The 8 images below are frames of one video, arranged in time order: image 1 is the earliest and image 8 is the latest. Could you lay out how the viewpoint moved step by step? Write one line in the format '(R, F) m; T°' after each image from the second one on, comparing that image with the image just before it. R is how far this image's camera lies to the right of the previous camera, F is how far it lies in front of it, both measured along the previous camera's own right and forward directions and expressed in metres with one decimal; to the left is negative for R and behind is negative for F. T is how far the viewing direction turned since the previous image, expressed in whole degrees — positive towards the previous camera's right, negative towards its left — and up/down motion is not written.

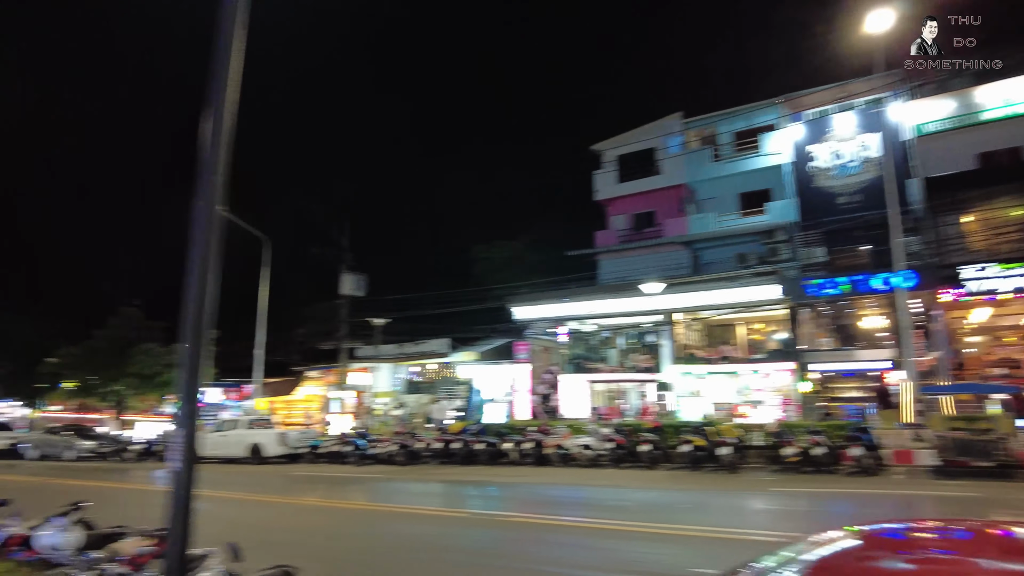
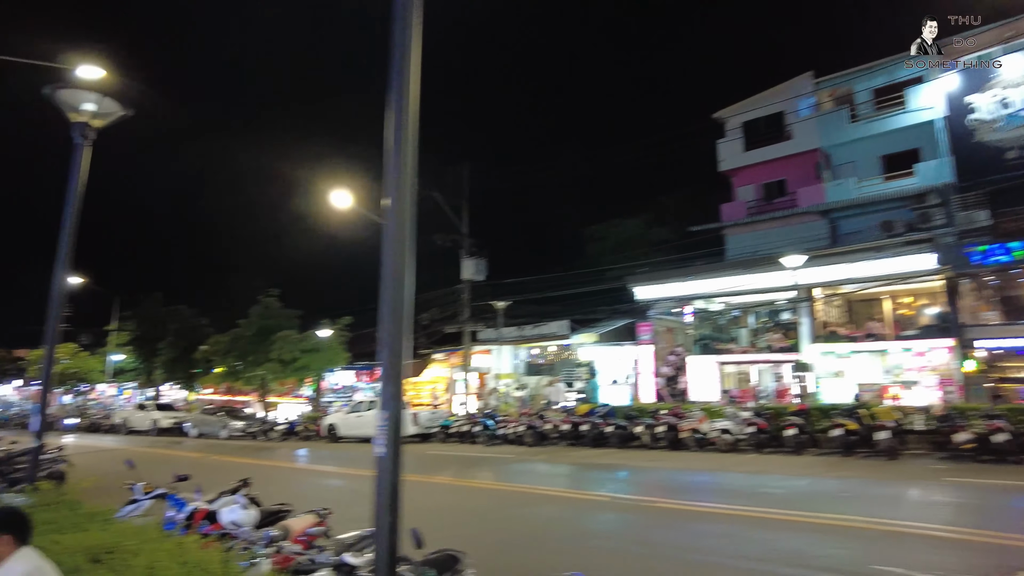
(-0.4, +0.3) m; -10°
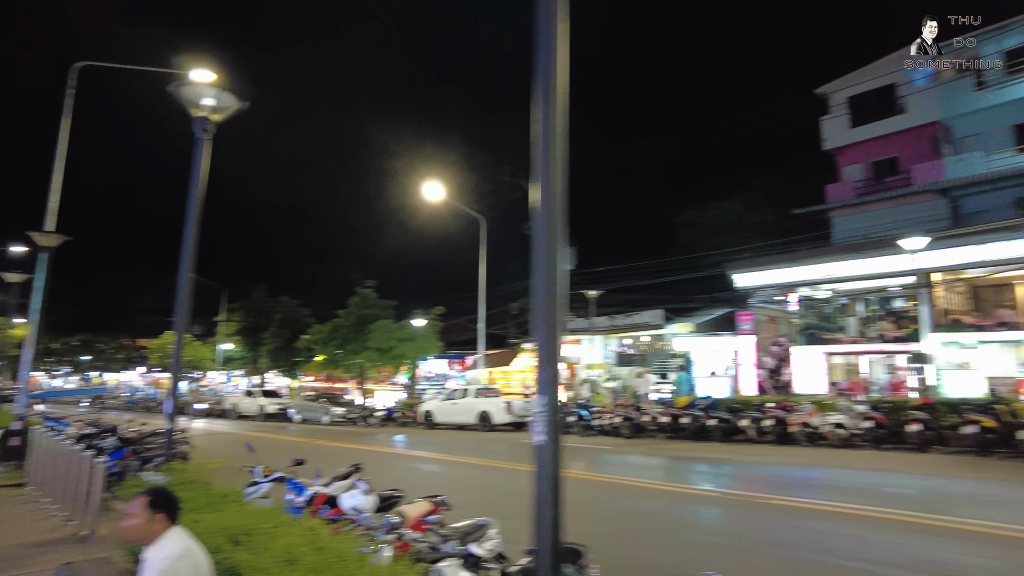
(-0.3, +0.2) m; -7°
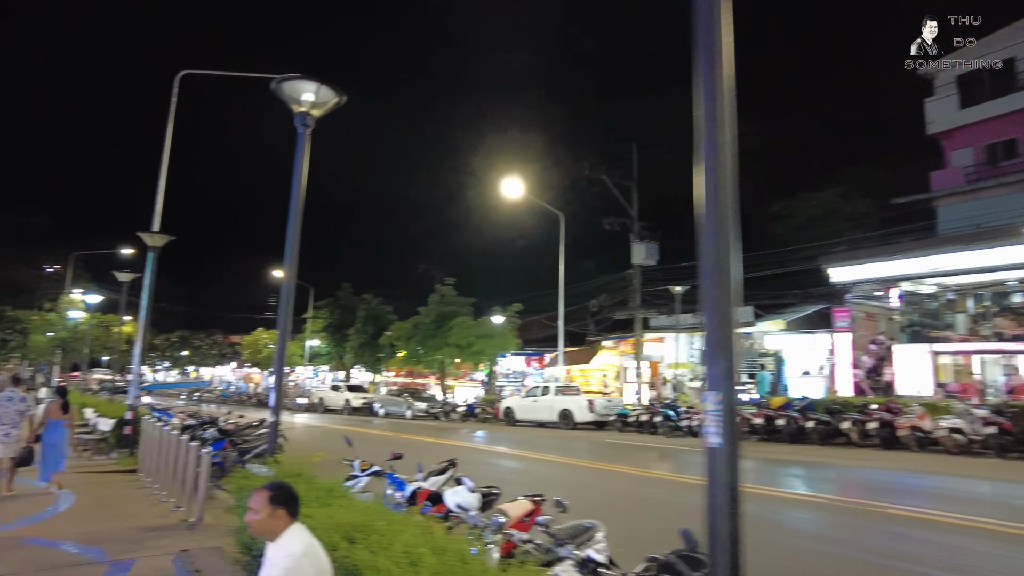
(-0.2, +0.2) m; -6°
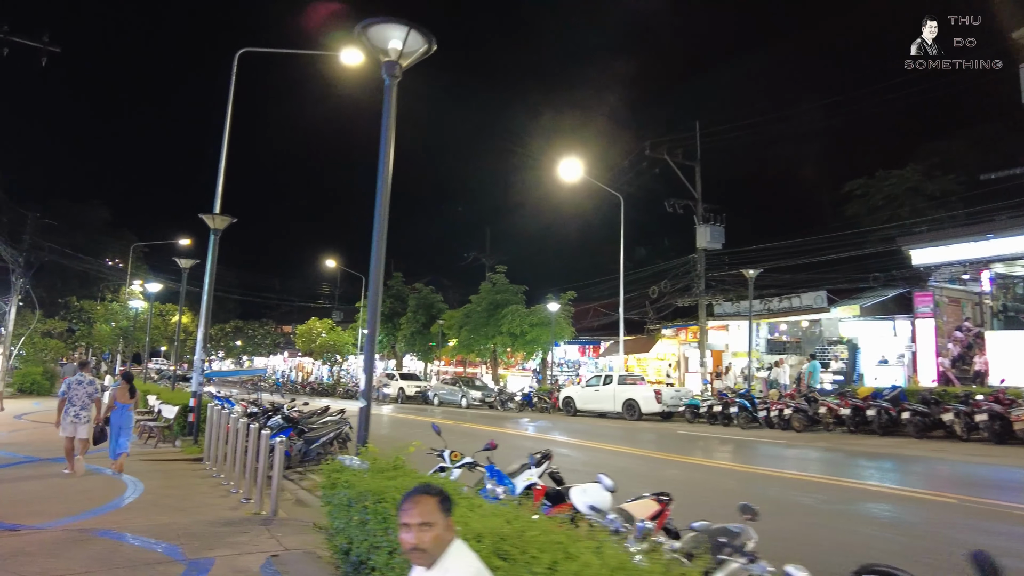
(-0.6, +0.7) m; -4°
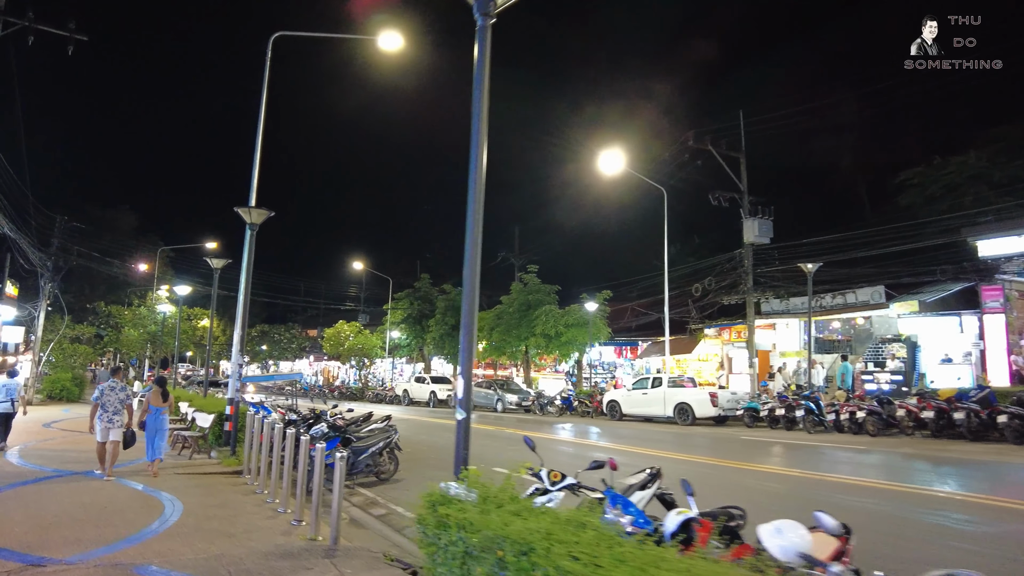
(-0.7, +1.0) m; -2°
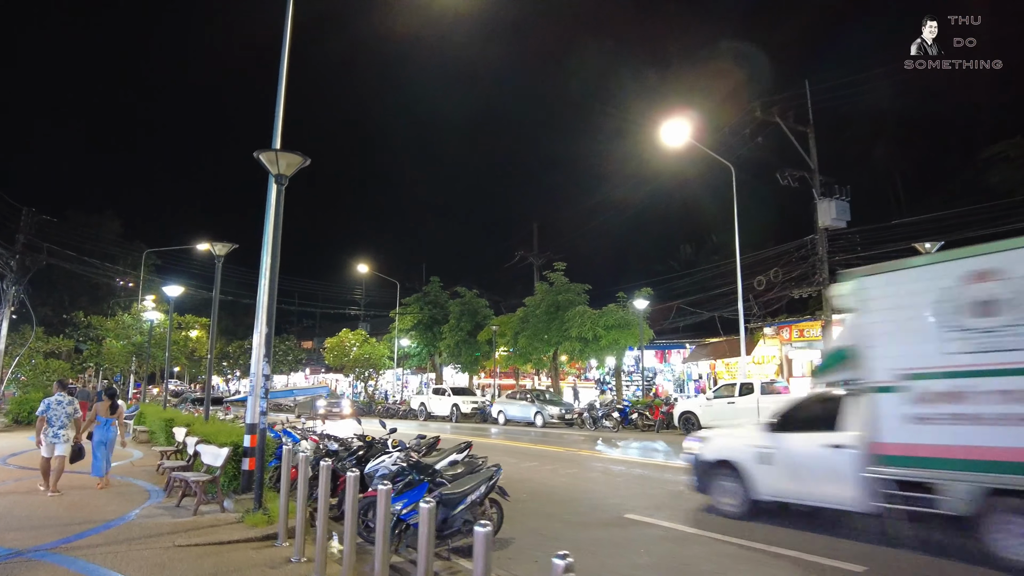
(-1.8, +3.2) m; +1°
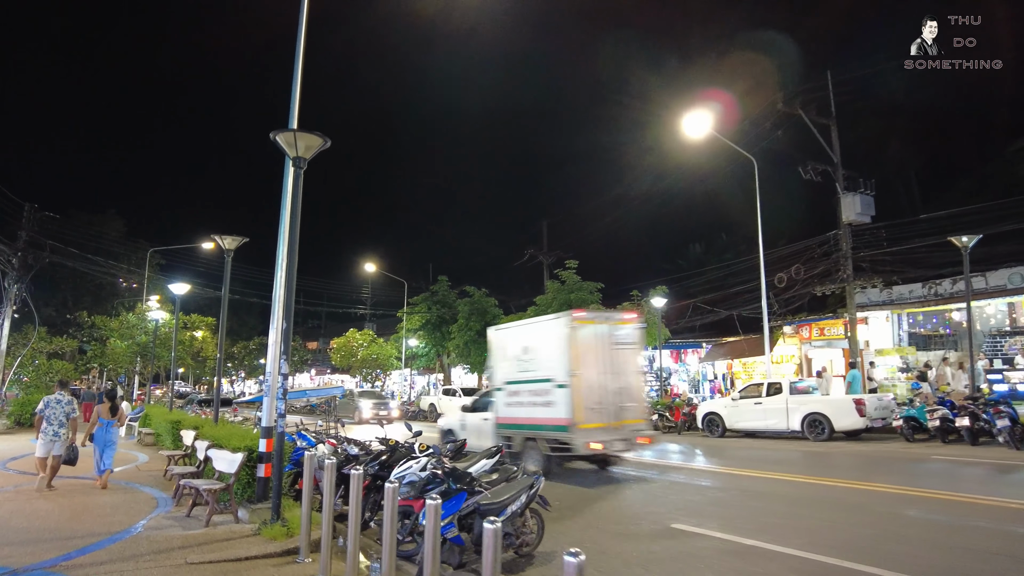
(-0.4, +0.6) m; 0°
